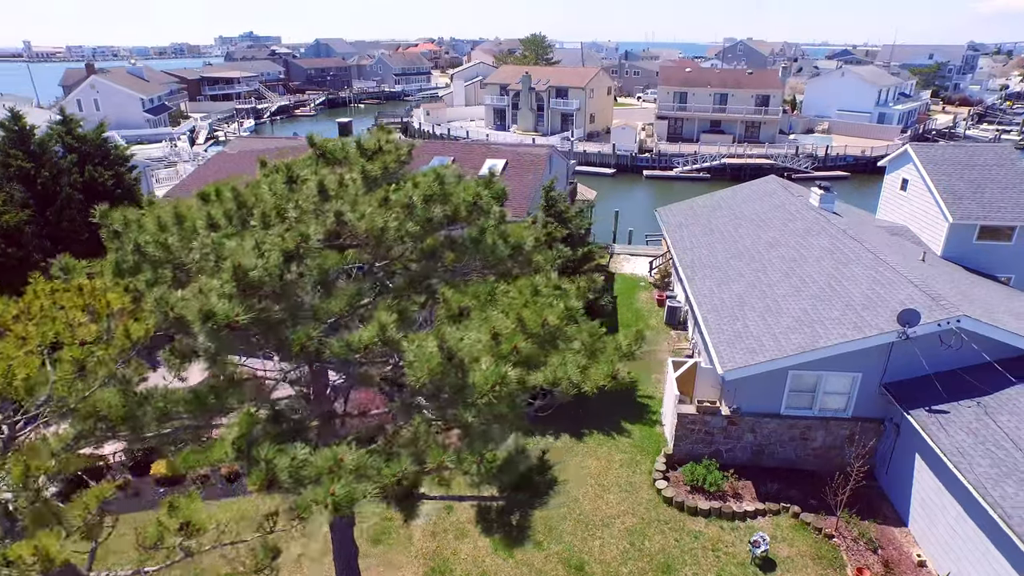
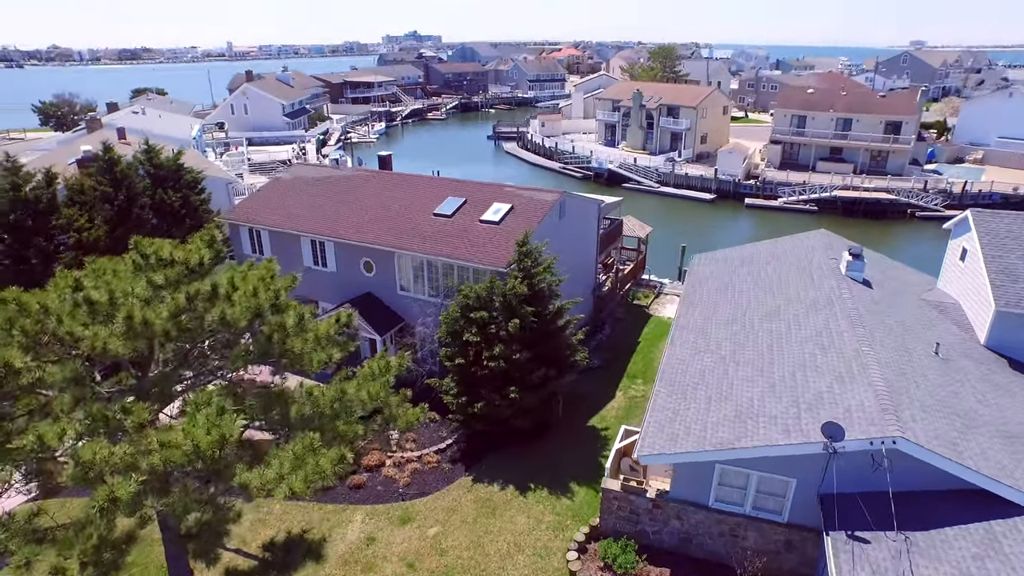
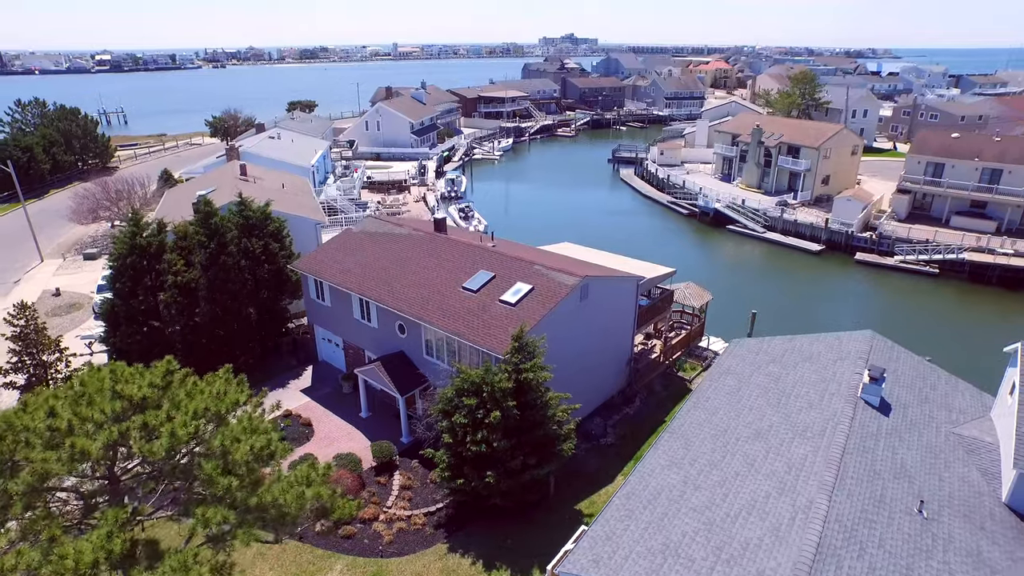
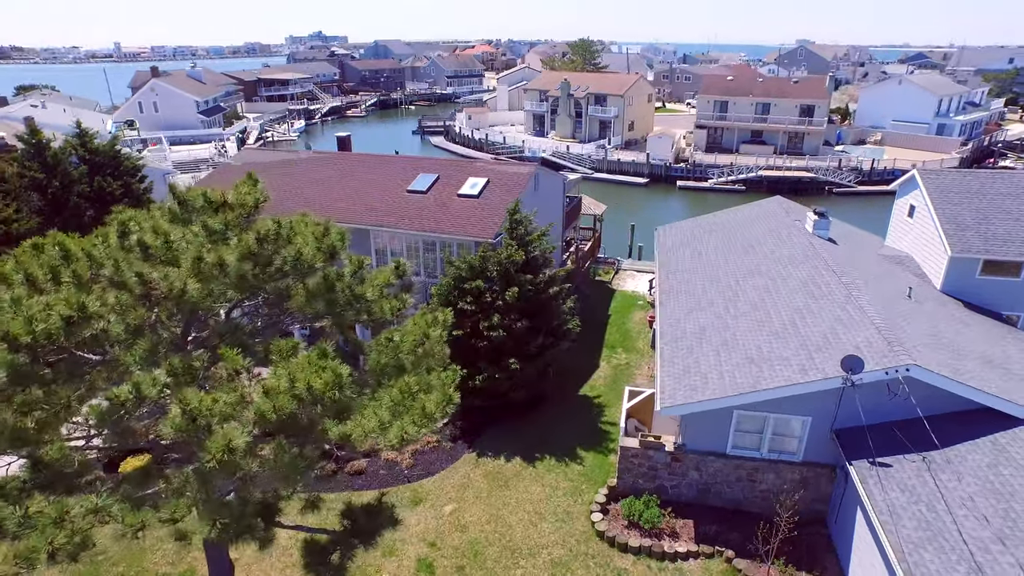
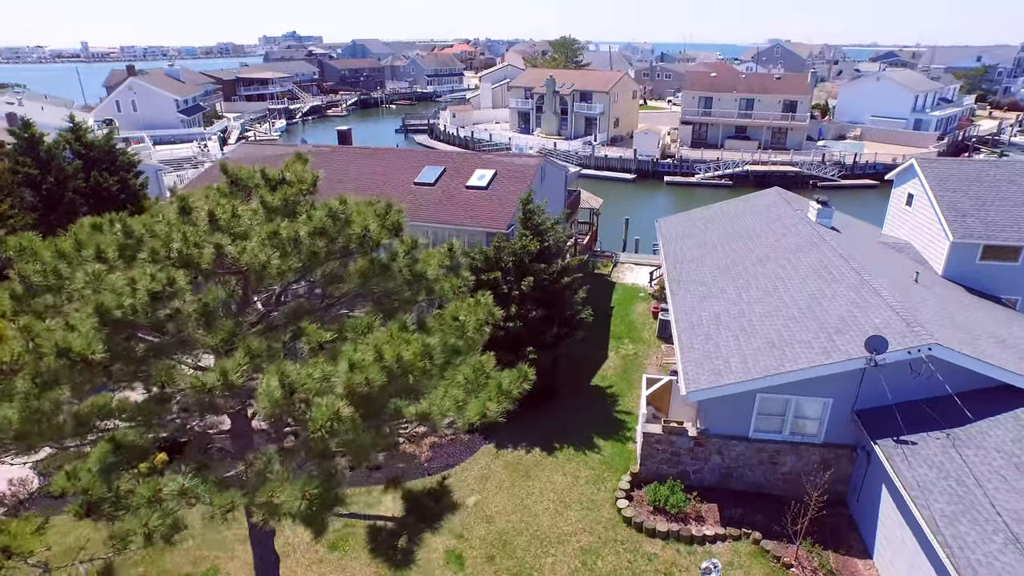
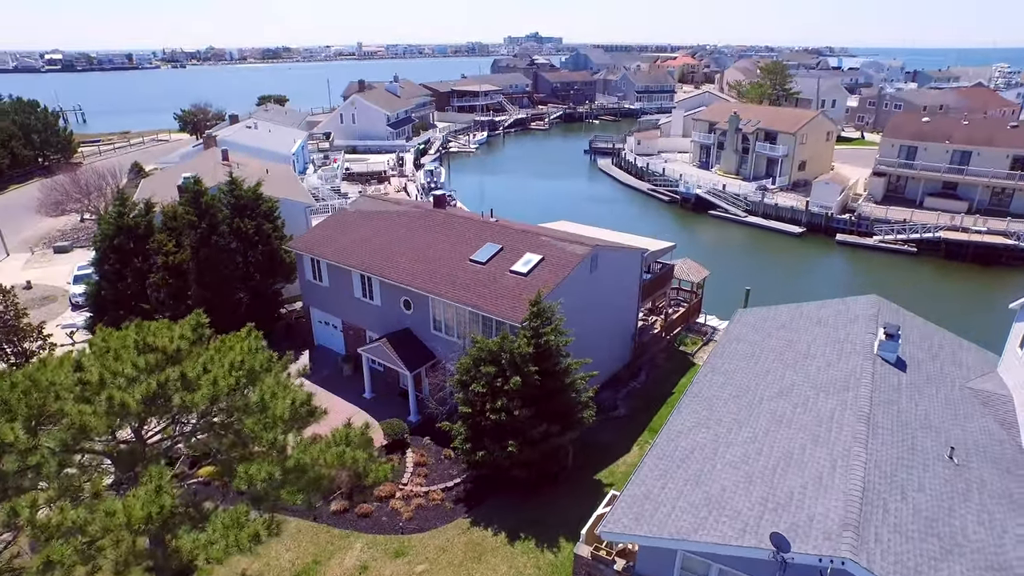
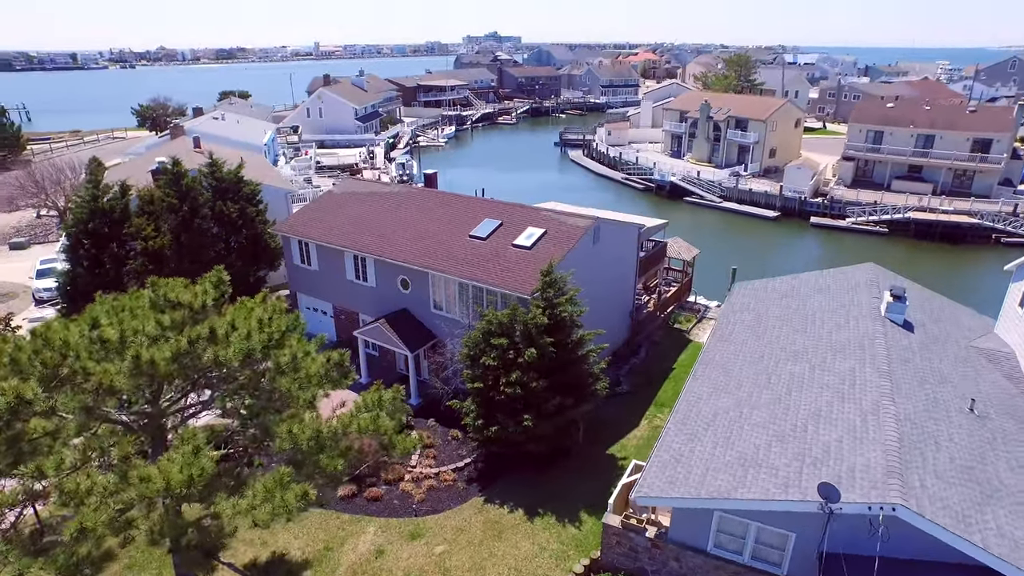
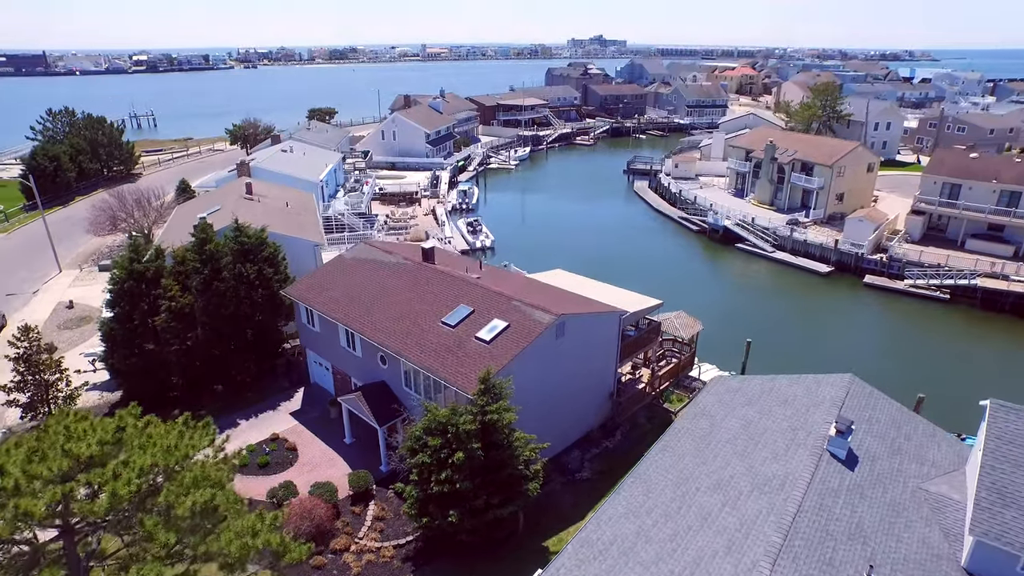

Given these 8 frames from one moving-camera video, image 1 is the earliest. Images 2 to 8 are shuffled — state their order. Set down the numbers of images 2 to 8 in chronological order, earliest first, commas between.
5, 4, 2, 7, 6, 3, 8
